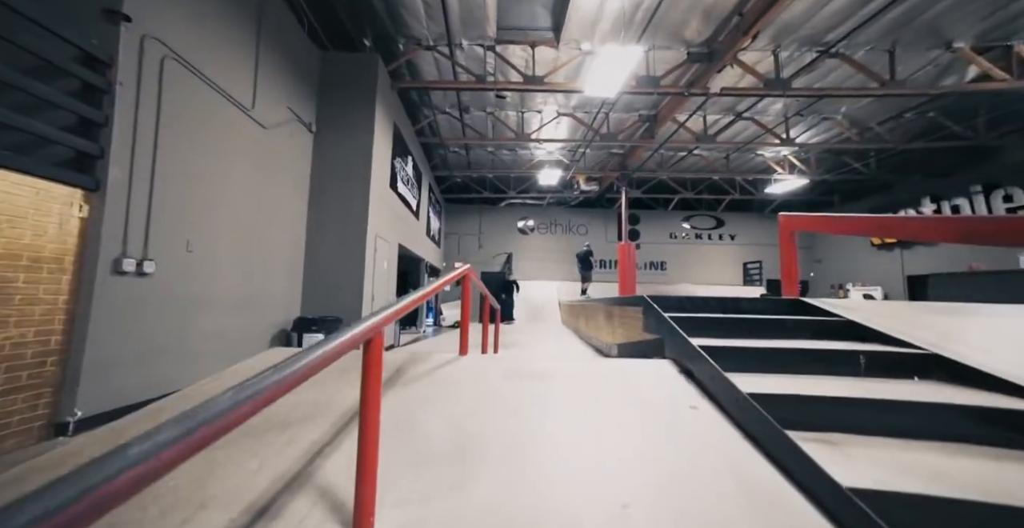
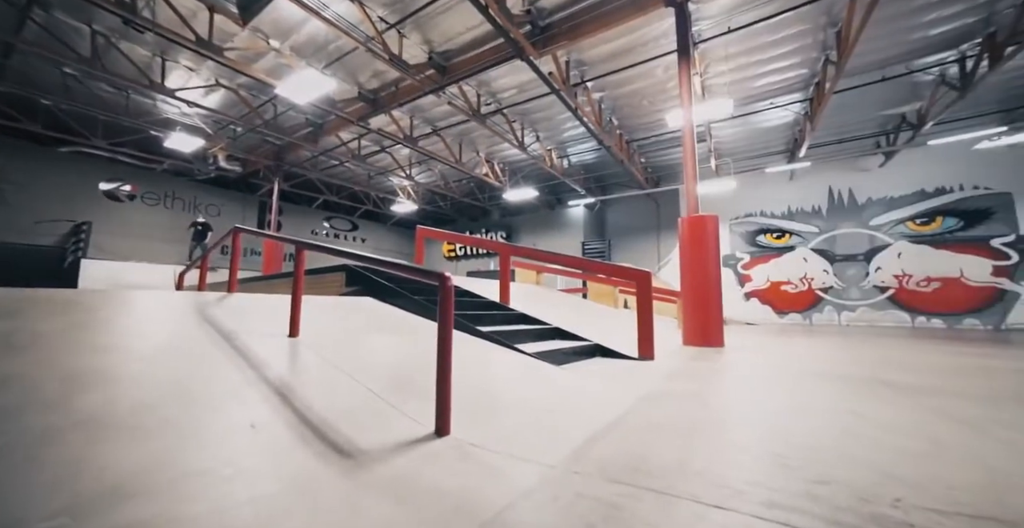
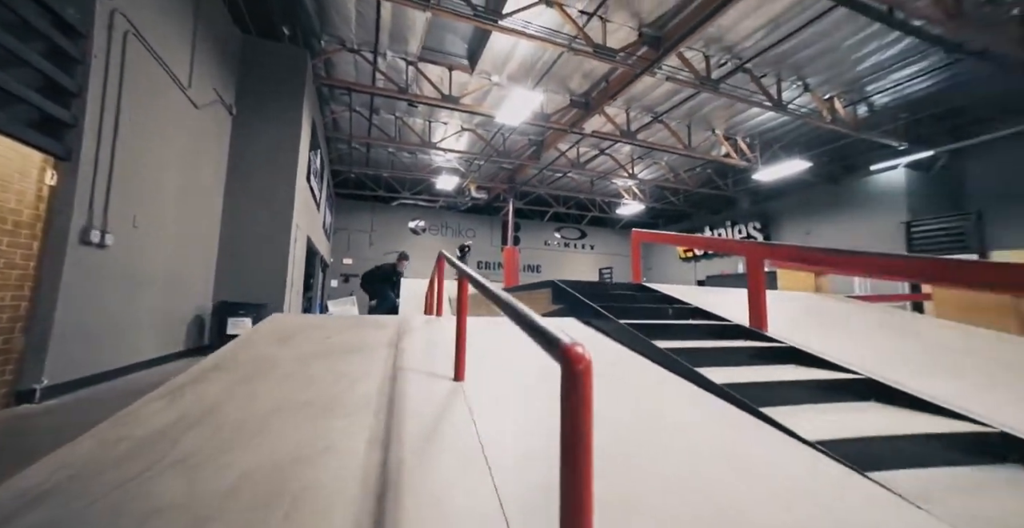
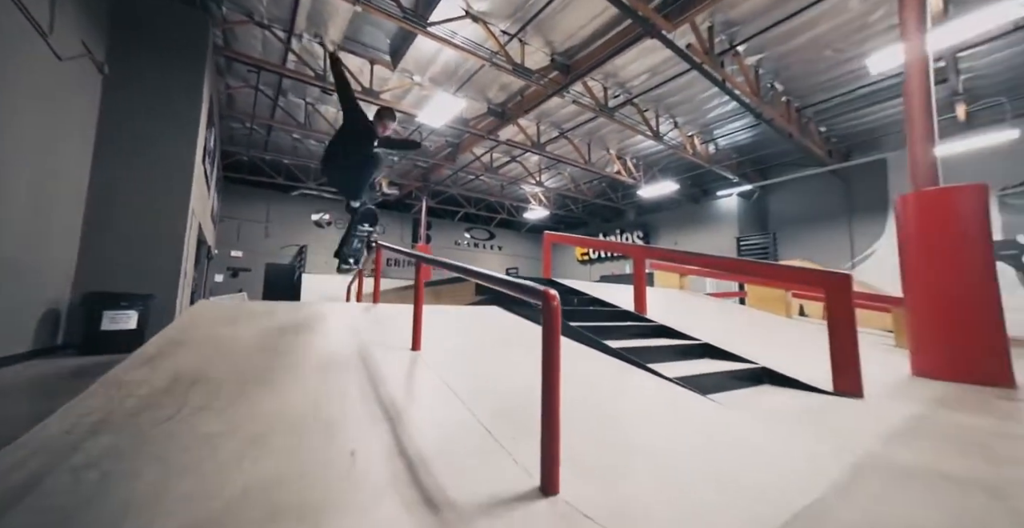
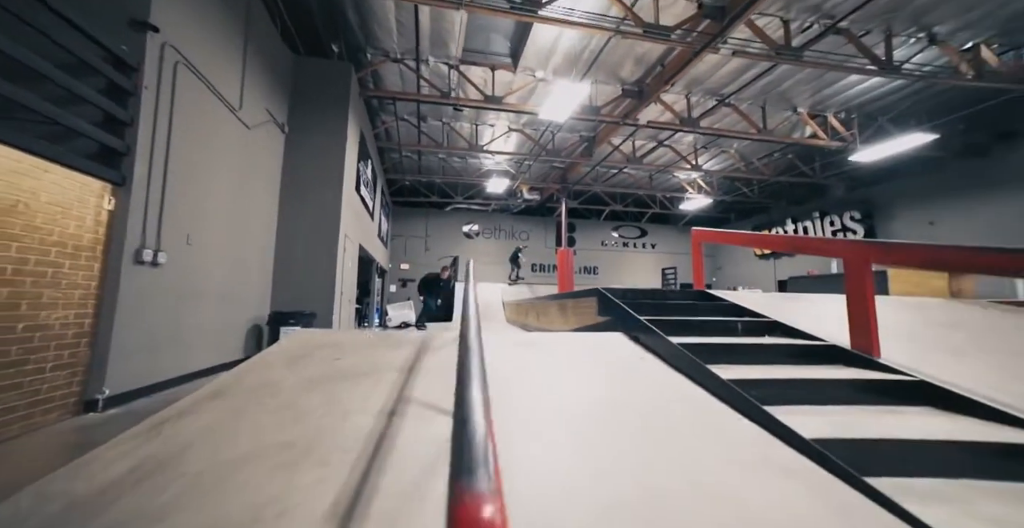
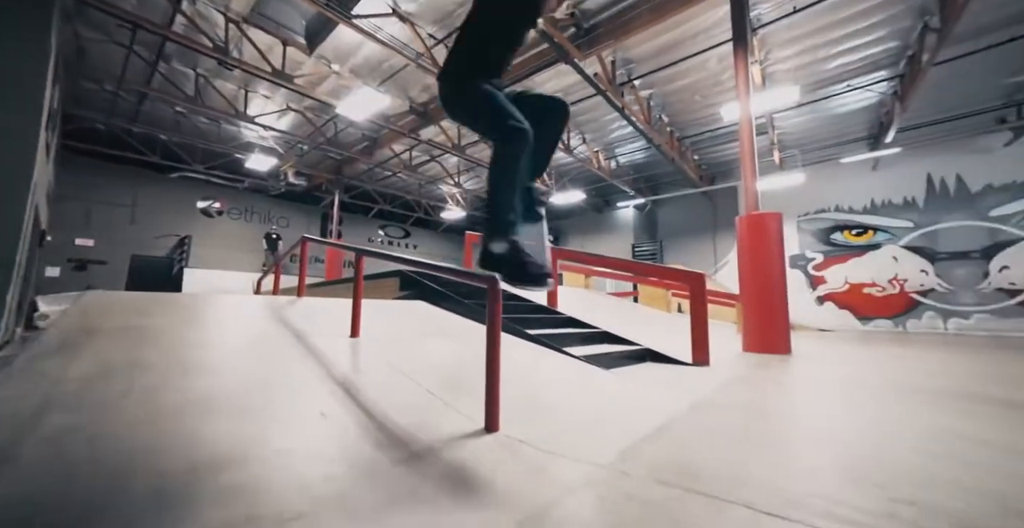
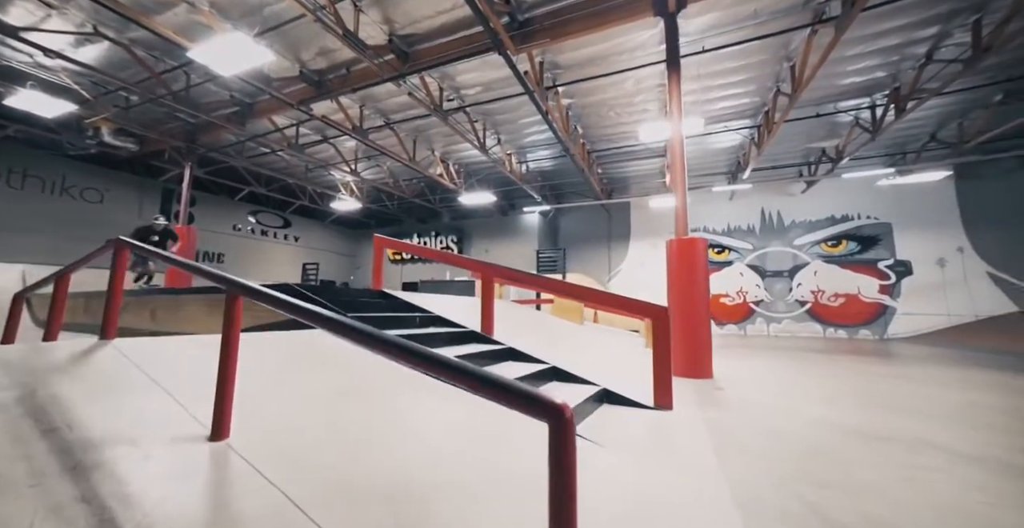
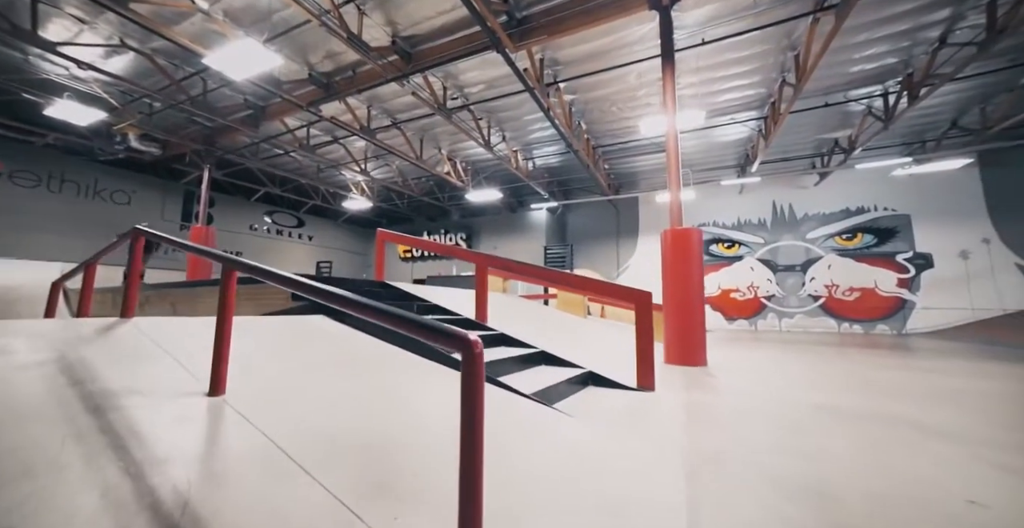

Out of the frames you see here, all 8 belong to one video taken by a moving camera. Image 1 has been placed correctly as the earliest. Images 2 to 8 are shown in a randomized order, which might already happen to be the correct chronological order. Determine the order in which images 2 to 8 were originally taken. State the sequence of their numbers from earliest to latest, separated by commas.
5, 3, 4, 6, 2, 8, 7
